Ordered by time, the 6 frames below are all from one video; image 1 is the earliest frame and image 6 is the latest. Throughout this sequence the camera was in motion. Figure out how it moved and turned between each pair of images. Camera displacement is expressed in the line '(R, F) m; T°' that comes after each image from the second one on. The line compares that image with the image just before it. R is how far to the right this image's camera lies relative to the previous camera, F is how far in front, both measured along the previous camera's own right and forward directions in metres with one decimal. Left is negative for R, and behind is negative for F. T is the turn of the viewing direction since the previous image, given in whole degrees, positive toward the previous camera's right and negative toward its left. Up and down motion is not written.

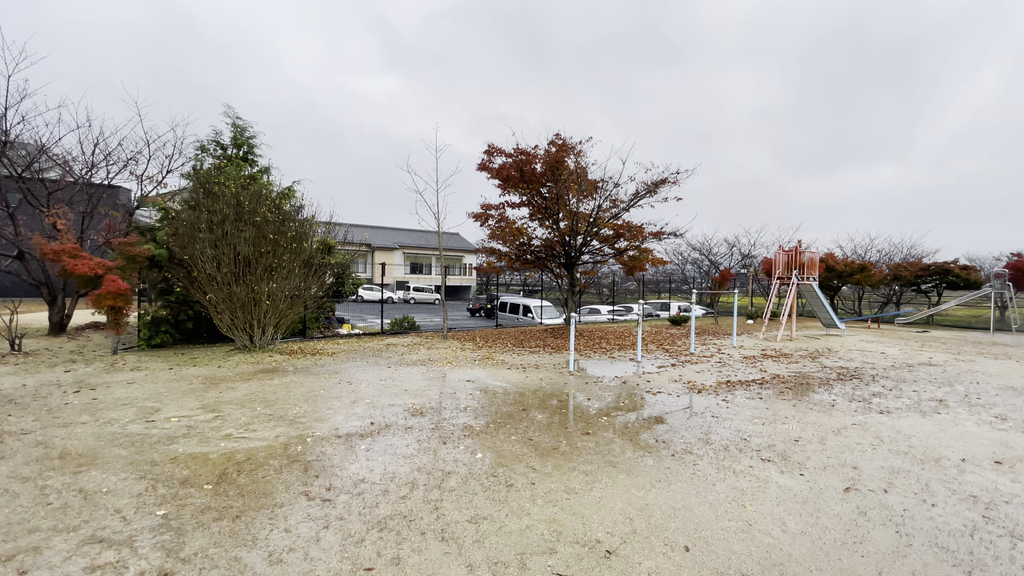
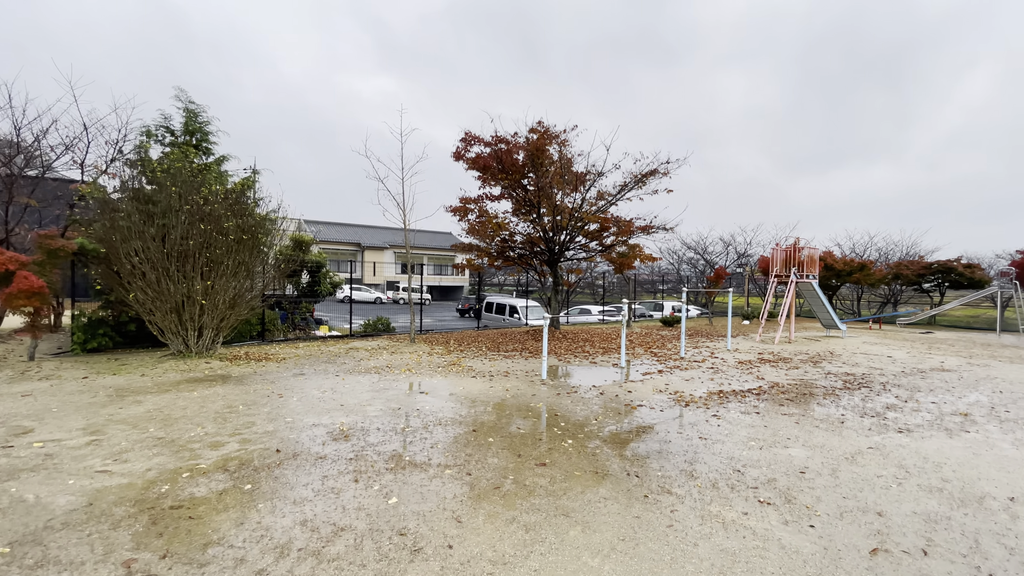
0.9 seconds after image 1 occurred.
(+0.4, +0.8) m; 0°
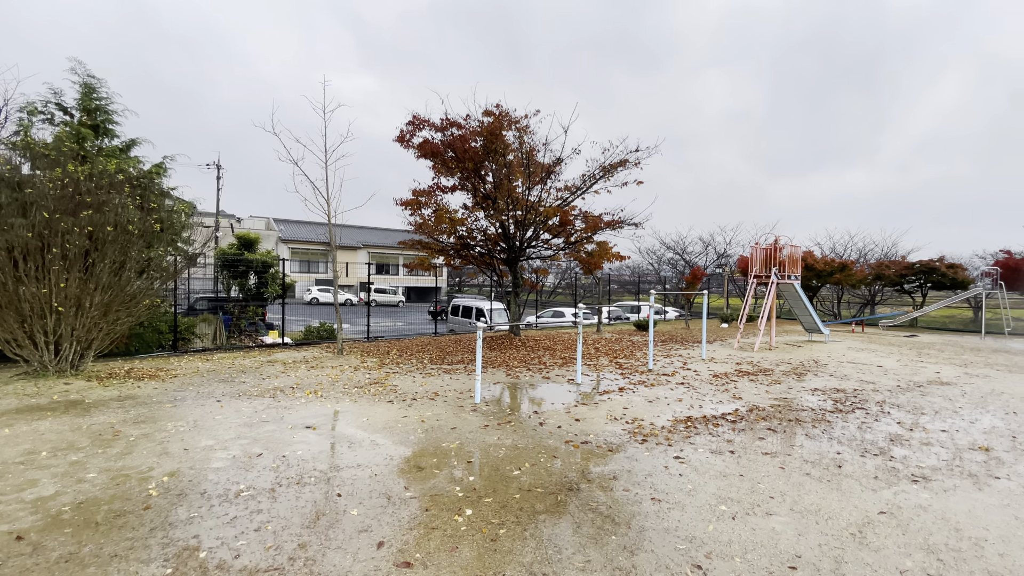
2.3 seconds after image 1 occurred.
(+0.6, +1.1) m; +2°
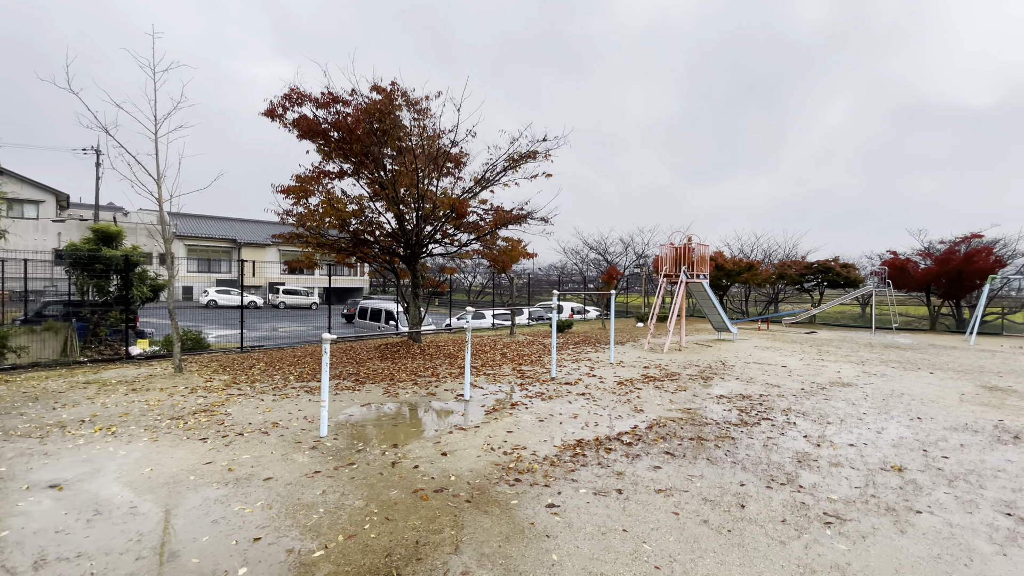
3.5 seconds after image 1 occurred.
(+0.6, +0.9) m; +8°
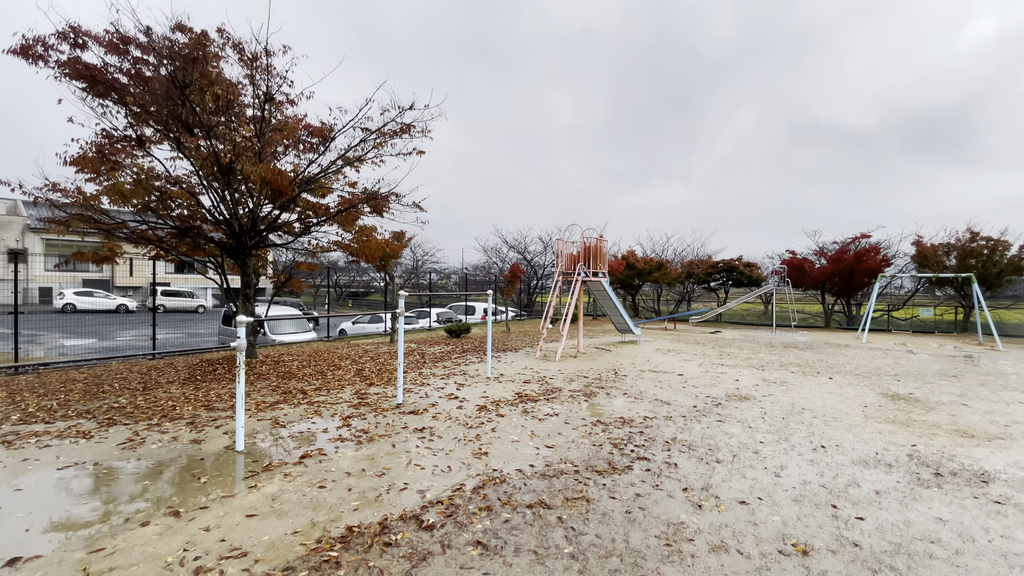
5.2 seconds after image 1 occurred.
(+1.0, +1.3) m; +8°
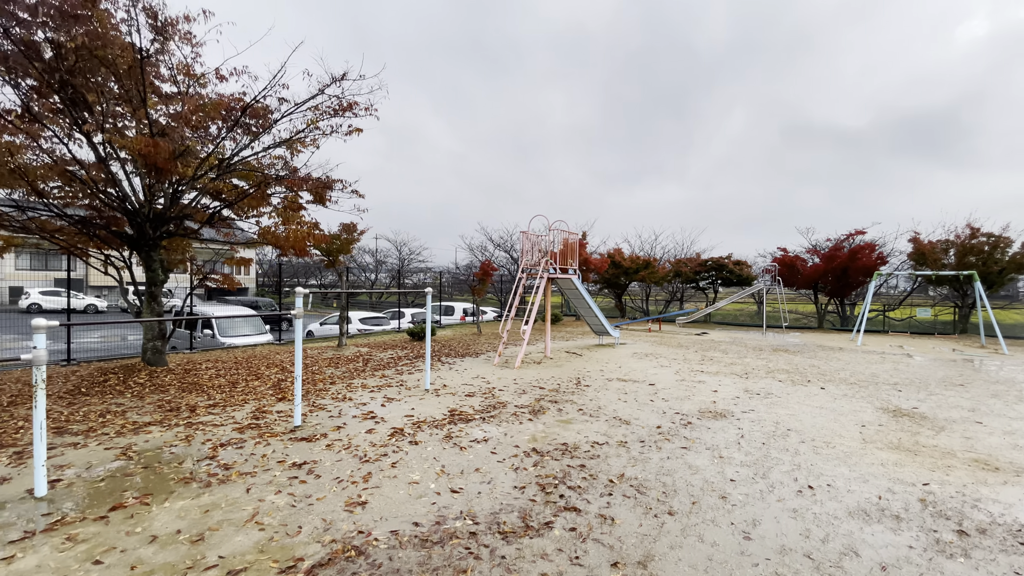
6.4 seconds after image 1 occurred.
(+0.6, +0.9) m; 0°
